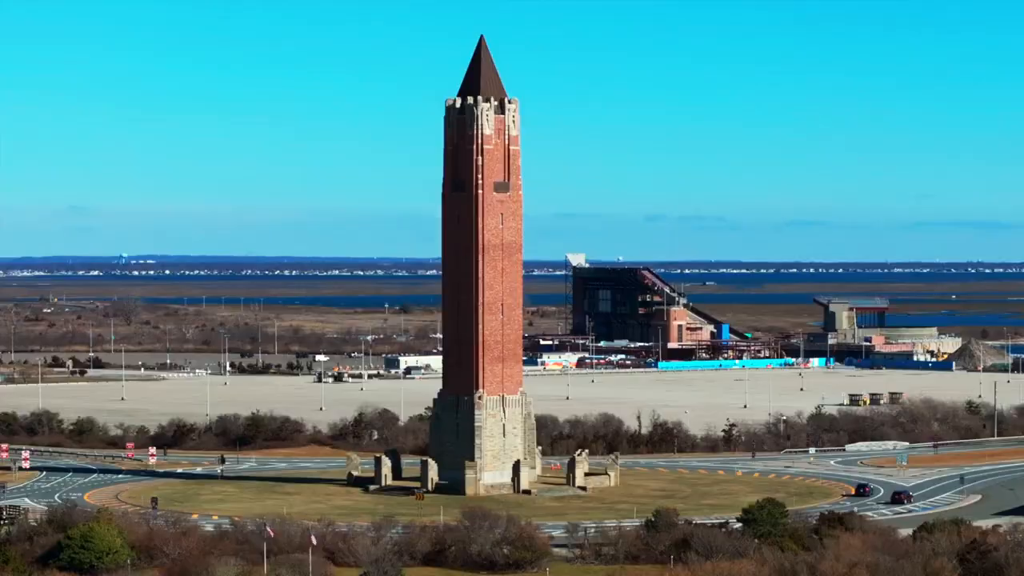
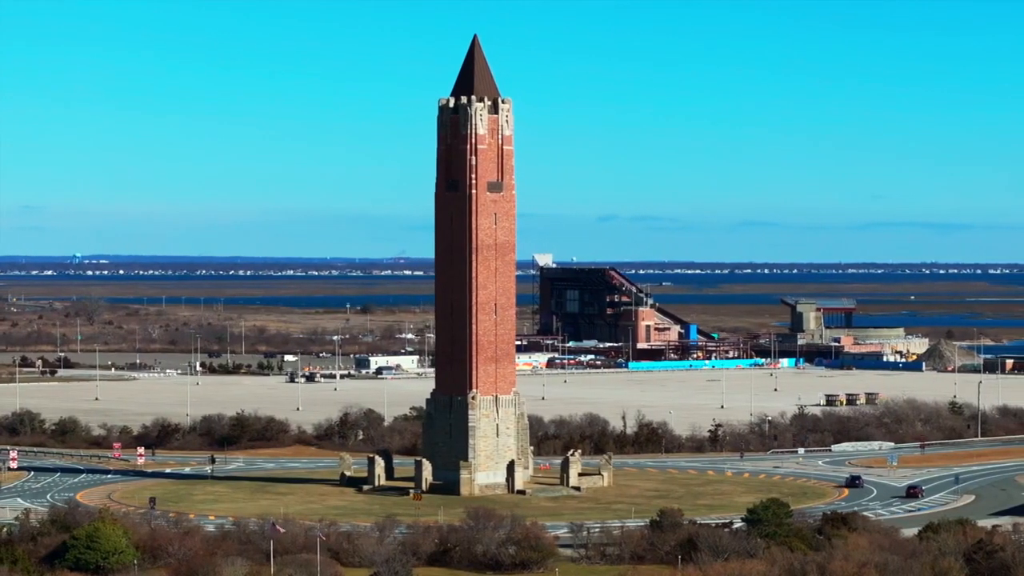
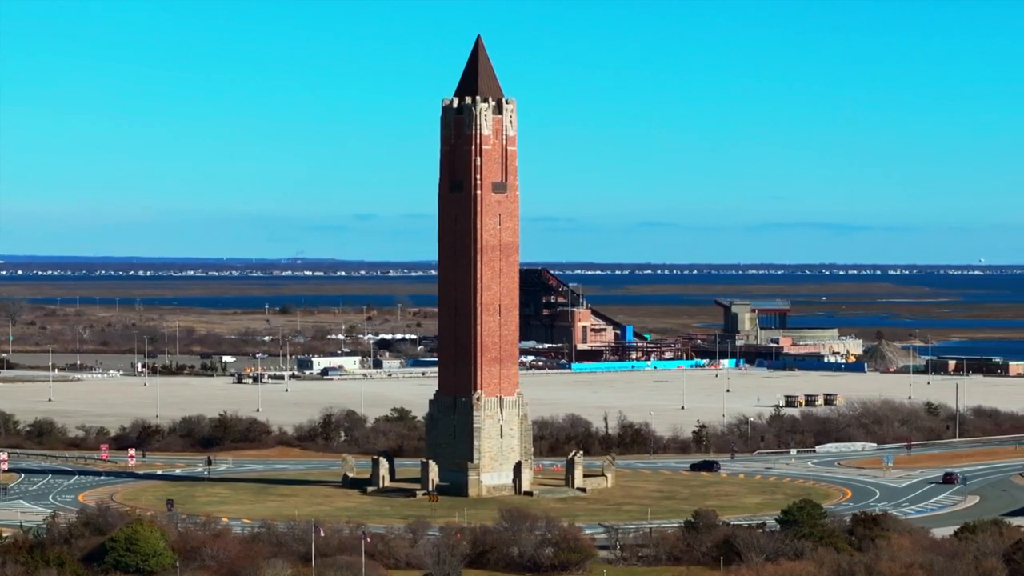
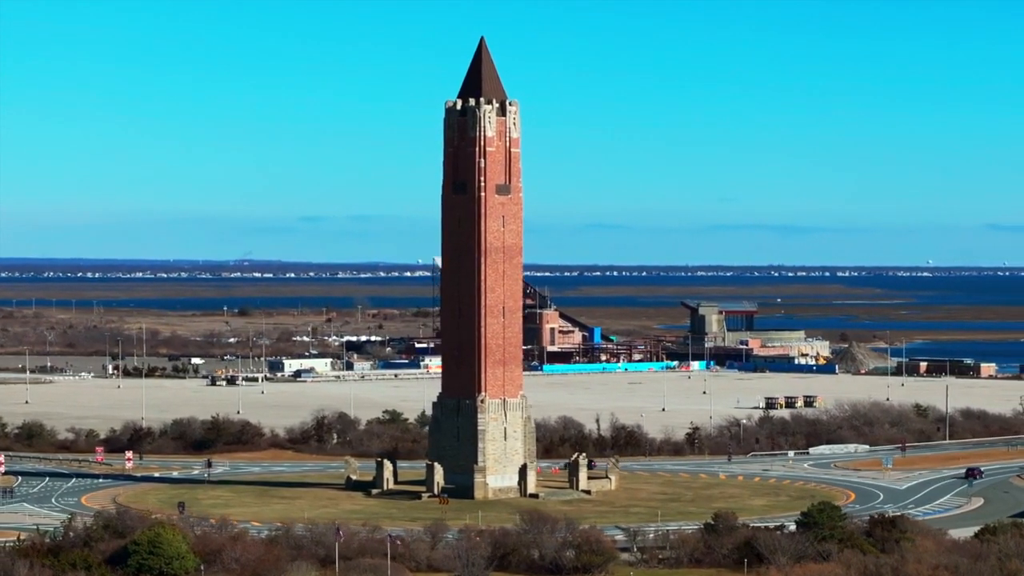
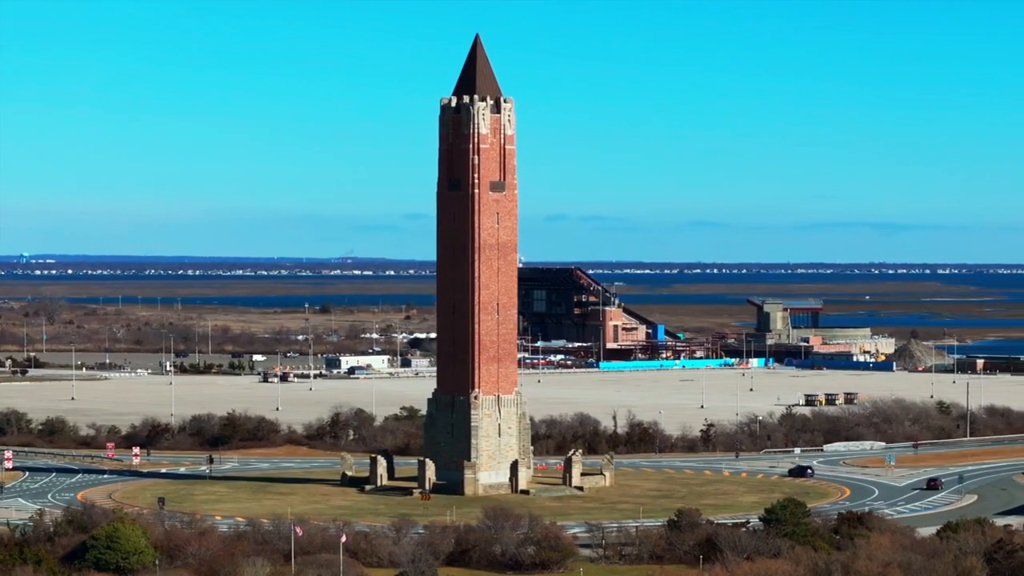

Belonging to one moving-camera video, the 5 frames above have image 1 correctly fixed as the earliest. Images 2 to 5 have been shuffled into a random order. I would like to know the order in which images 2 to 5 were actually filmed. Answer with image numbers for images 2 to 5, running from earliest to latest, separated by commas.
2, 5, 3, 4
